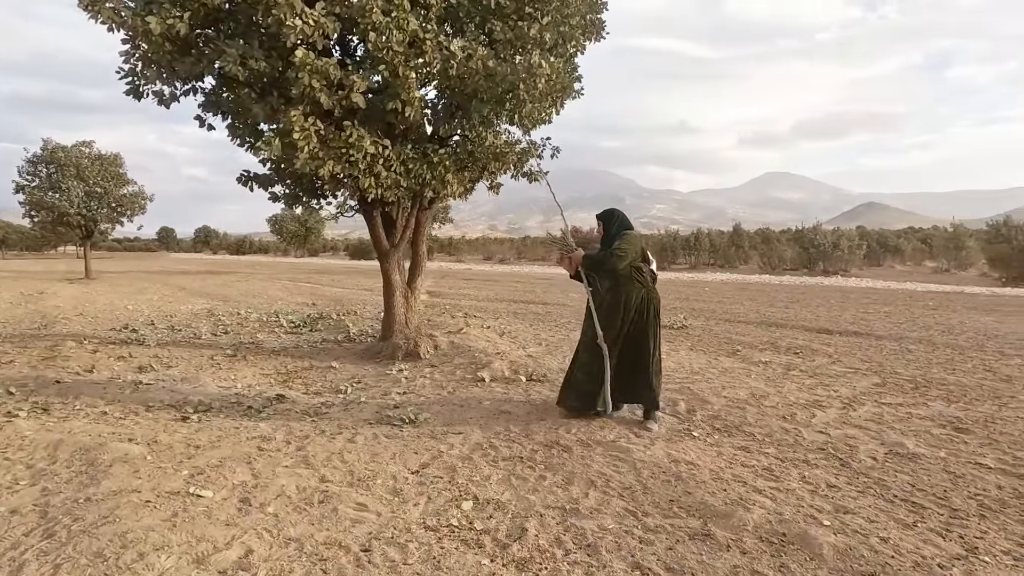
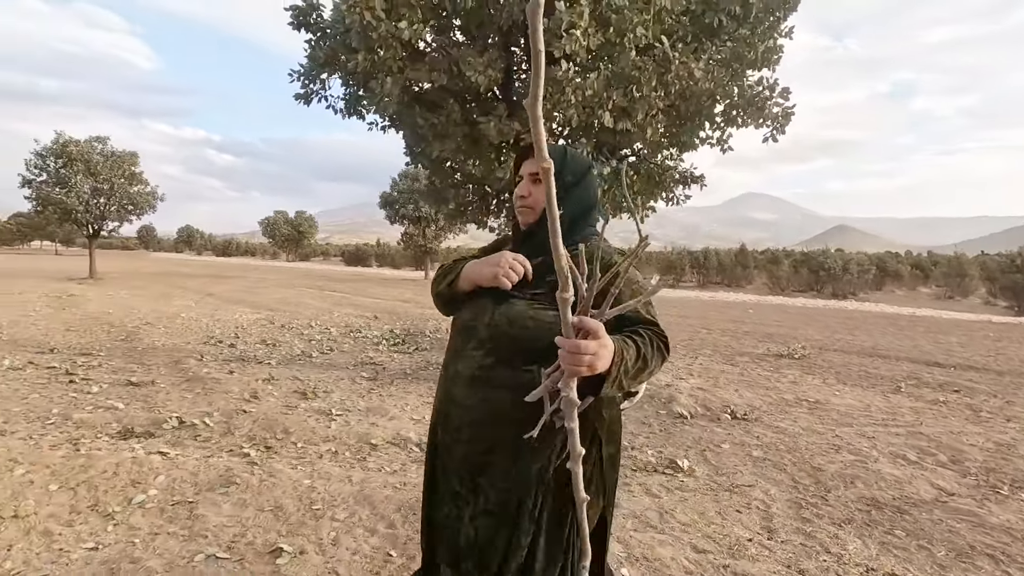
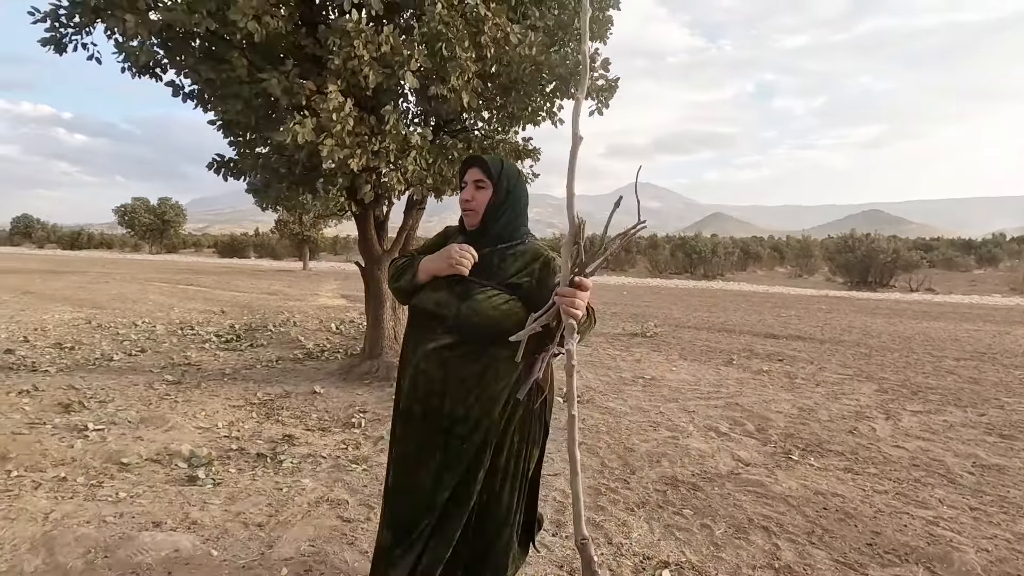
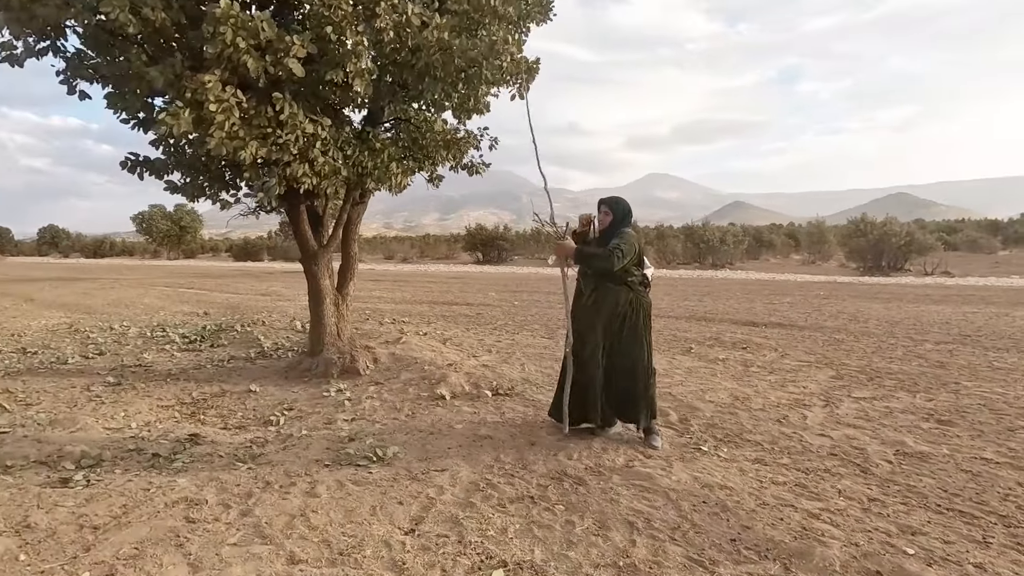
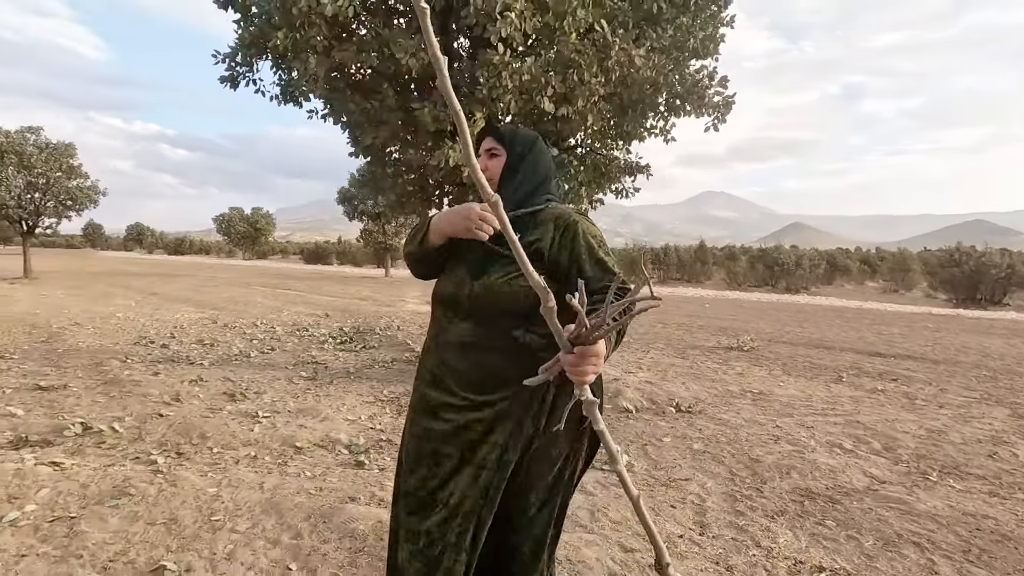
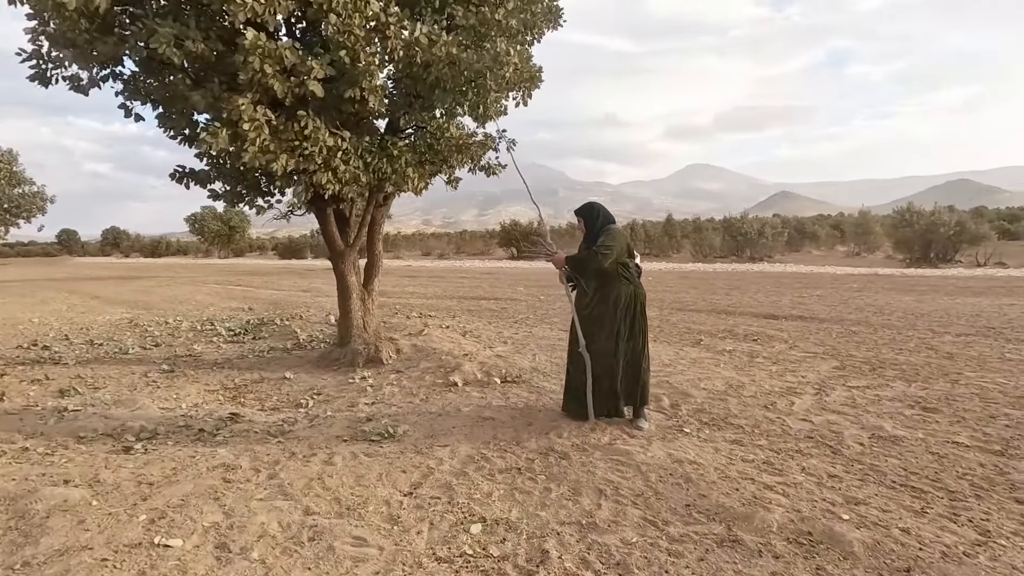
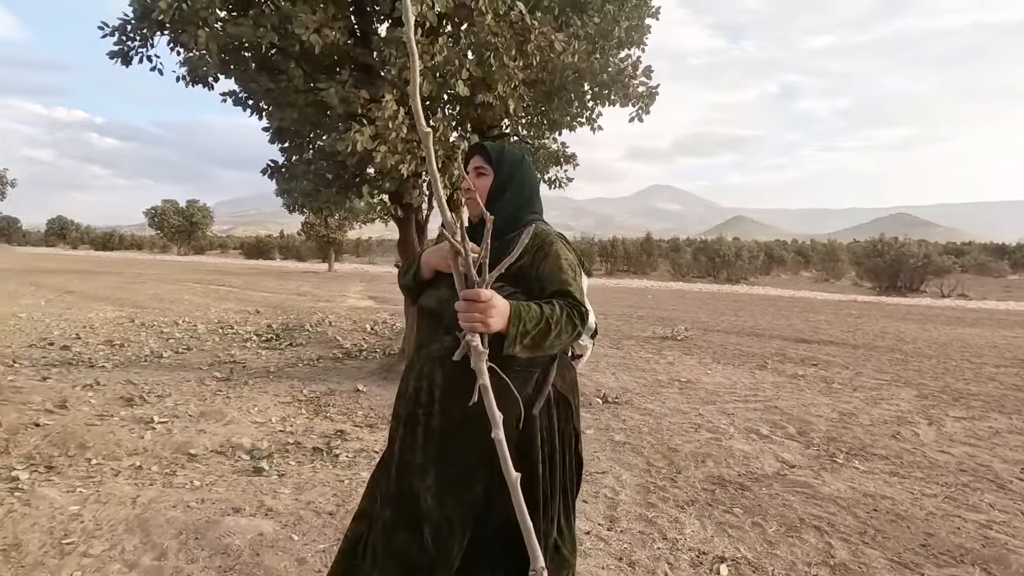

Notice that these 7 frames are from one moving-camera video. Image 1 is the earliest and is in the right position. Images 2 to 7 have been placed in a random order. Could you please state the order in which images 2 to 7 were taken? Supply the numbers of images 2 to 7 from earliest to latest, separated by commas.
6, 4, 3, 7, 5, 2
